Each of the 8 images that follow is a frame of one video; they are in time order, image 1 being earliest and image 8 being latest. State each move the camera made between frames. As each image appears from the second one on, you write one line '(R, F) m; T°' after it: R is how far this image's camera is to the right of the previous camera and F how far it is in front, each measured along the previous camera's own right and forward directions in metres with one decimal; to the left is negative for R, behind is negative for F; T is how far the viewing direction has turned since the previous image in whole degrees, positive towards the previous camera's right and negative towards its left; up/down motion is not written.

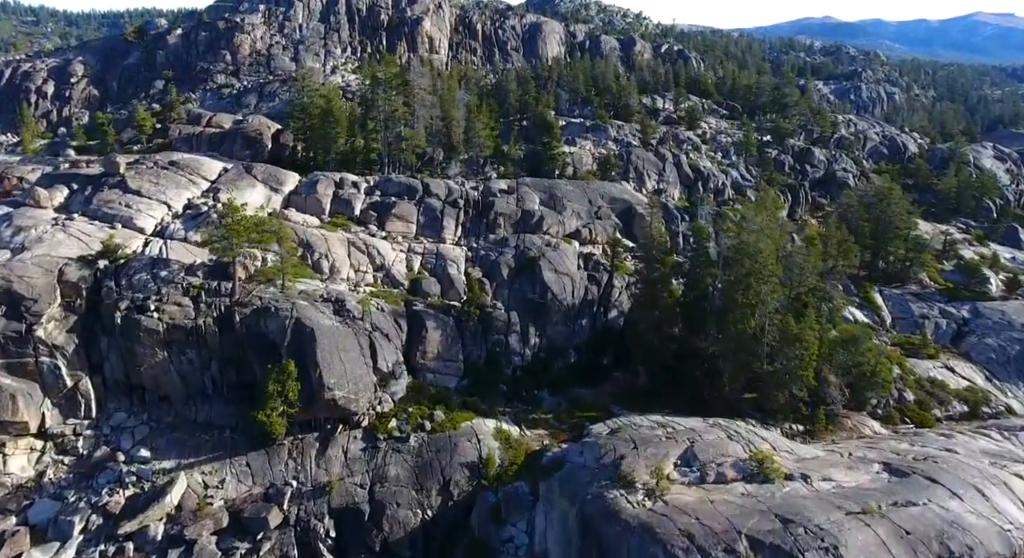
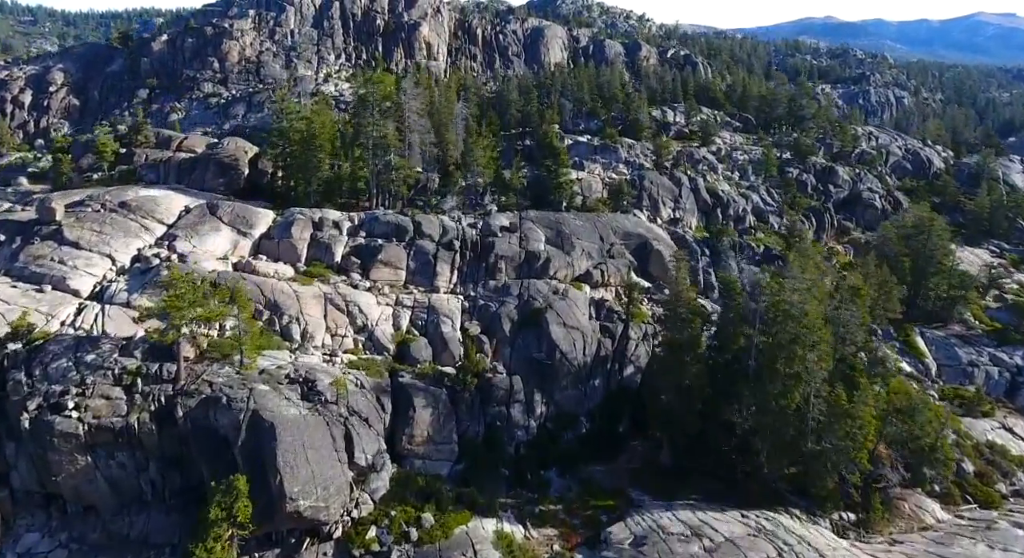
(-0.1, +7.1) m; 0°
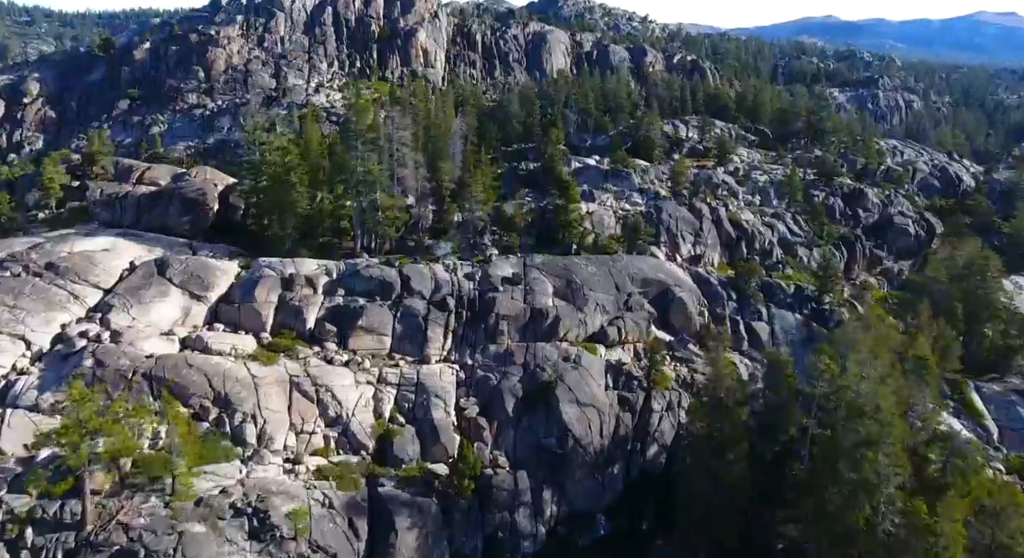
(-0.2, +7.6) m; 0°
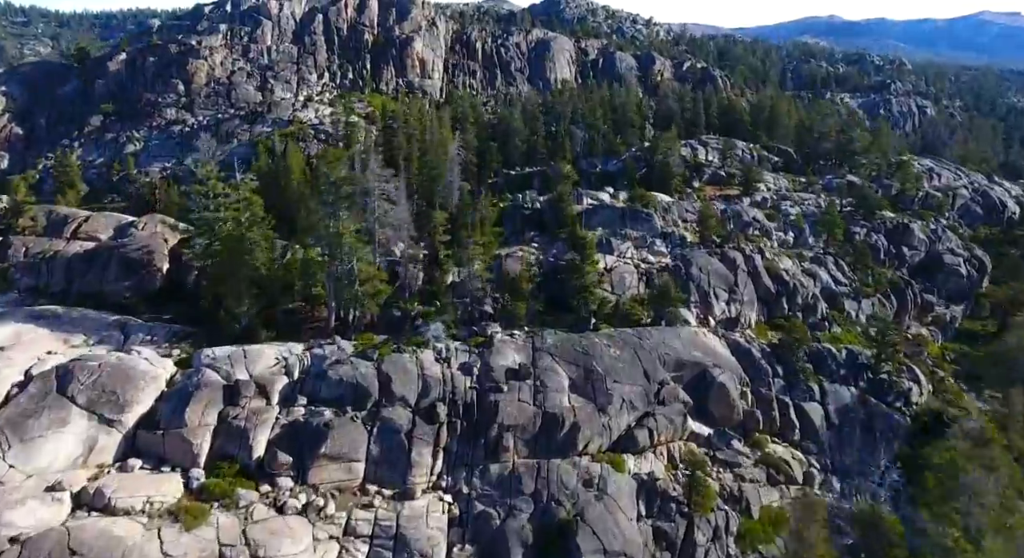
(-0.3, +9.5) m; 0°
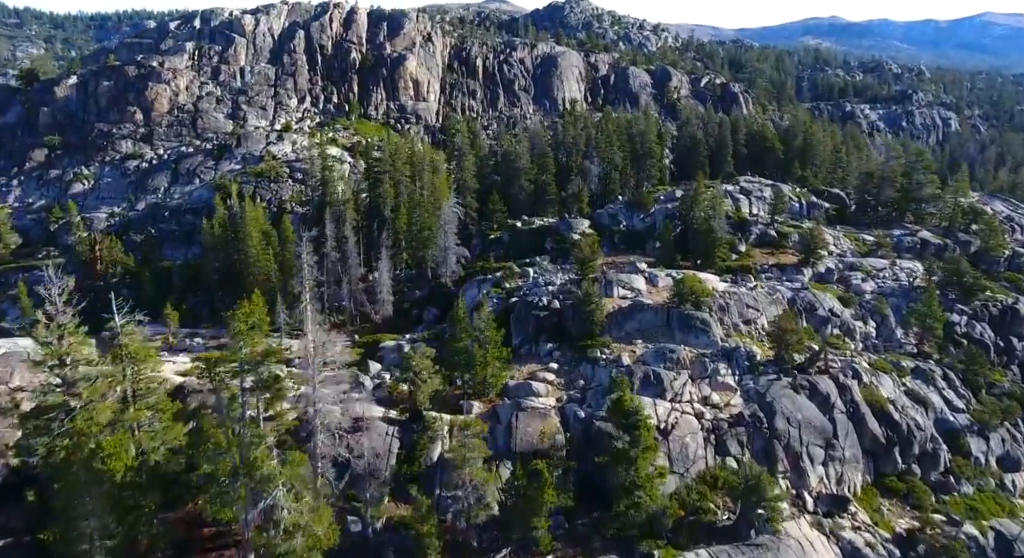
(-0.7, +16.3) m; 0°
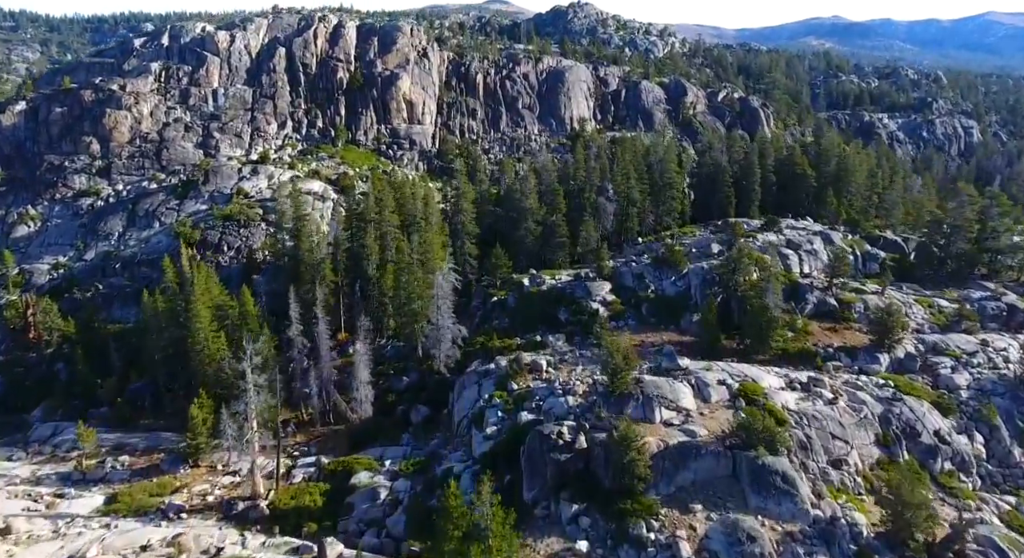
(-0.5, +13.3) m; 0°
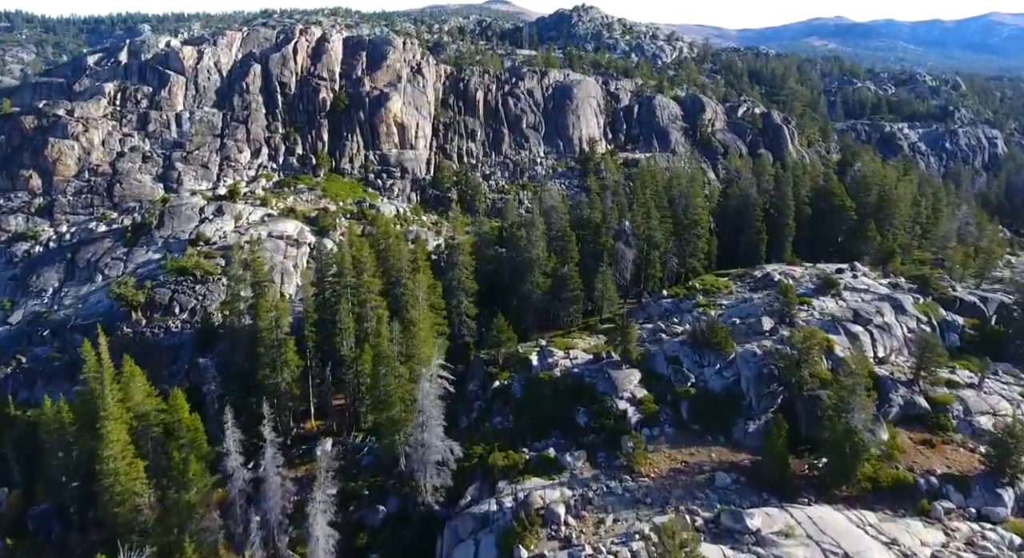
(-0.4, +13.6) m; 0°
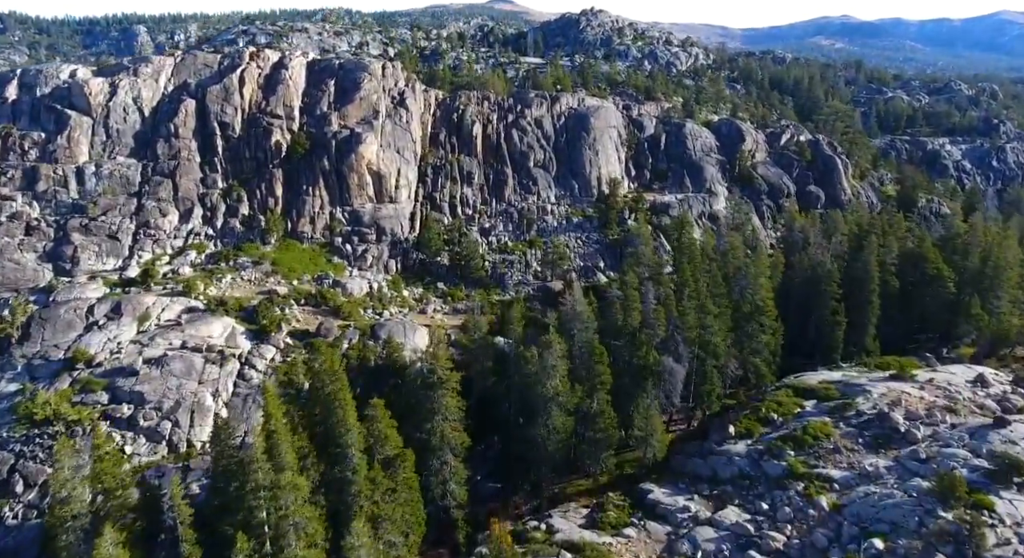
(-0.2, +24.0) m; 0°
